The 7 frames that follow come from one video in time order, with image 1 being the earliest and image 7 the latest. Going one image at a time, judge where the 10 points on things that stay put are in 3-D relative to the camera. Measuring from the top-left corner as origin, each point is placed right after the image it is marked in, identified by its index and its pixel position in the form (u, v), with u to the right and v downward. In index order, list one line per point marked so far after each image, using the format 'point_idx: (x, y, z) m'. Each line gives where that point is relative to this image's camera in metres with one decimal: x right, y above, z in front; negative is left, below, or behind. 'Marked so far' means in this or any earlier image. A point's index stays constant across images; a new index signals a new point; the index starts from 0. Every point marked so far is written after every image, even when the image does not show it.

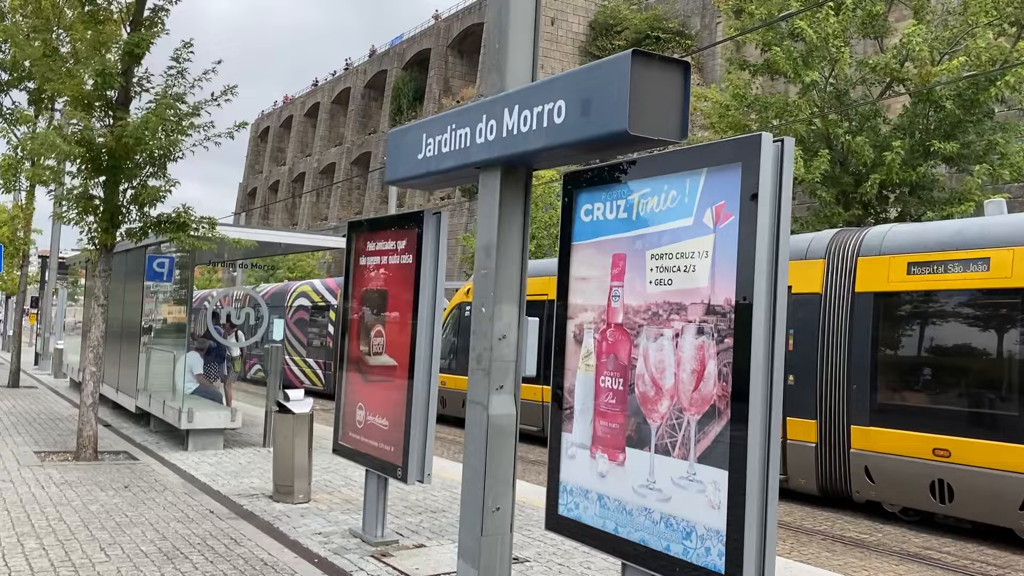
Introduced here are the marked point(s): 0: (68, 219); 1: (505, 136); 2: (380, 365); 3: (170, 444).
0: (-4.8, +0.7, +9.4) m
1: (0.0, +0.8, +4.8) m
2: (-1.0, -0.6, +6.3) m
3: (-4.2, -1.9, +10.7) m
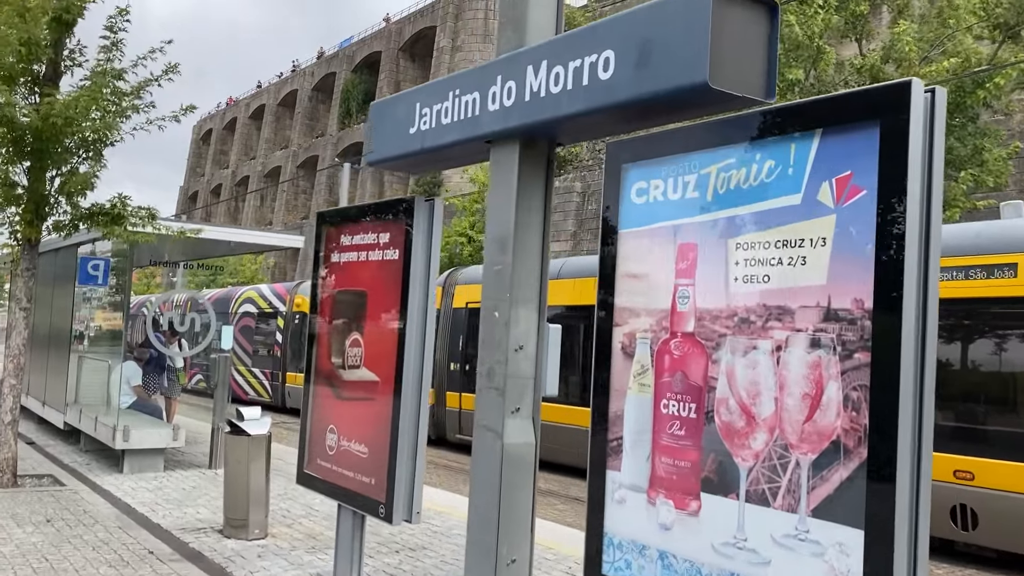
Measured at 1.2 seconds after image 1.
0: (-4.9, +0.7, +8.2) m
1: (+0.1, +0.8, +3.9) m
2: (-0.9, -0.6, +5.3) m
3: (-4.4, -1.9, +9.5) m
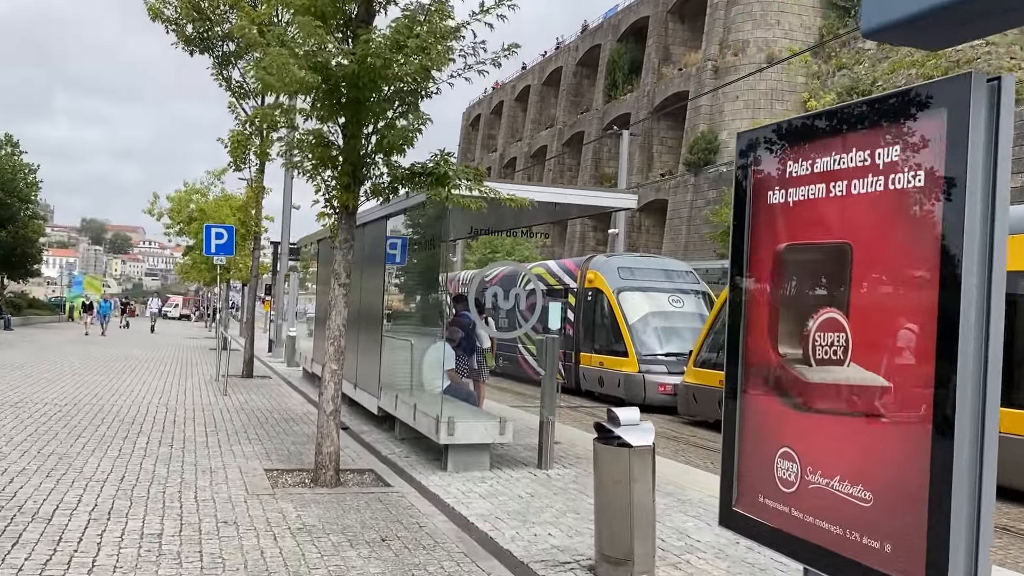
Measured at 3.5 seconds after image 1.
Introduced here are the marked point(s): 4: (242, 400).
0: (-1.8, +0.9, +7.3) m
1: (+1.8, +1.0, +1.7) m
2: (+1.3, -0.4, +3.4) m
3: (-0.9, -1.7, +8.4) m
4: (-4.0, -1.7, +13.1) m
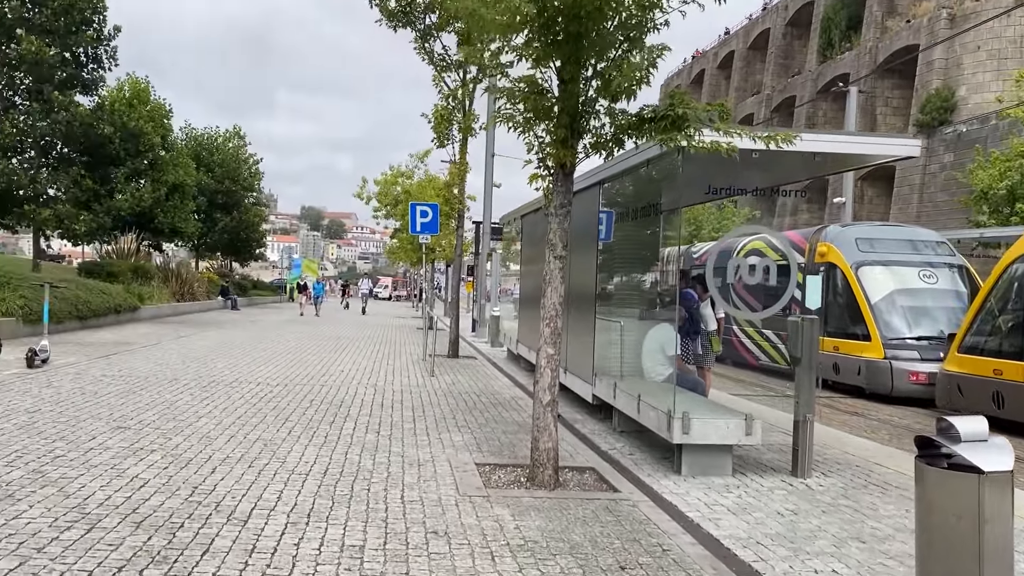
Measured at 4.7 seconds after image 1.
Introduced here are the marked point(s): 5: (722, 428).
0: (0.0, +1.1, +6.3) m
1: (+2.2, +1.1, +0.1) m
2: (+2.1, -0.2, +1.9) m
3: (+1.2, -1.4, +7.3) m
4: (-0.9, -1.3, +12.5) m
5: (+1.6, -1.1, +6.8) m
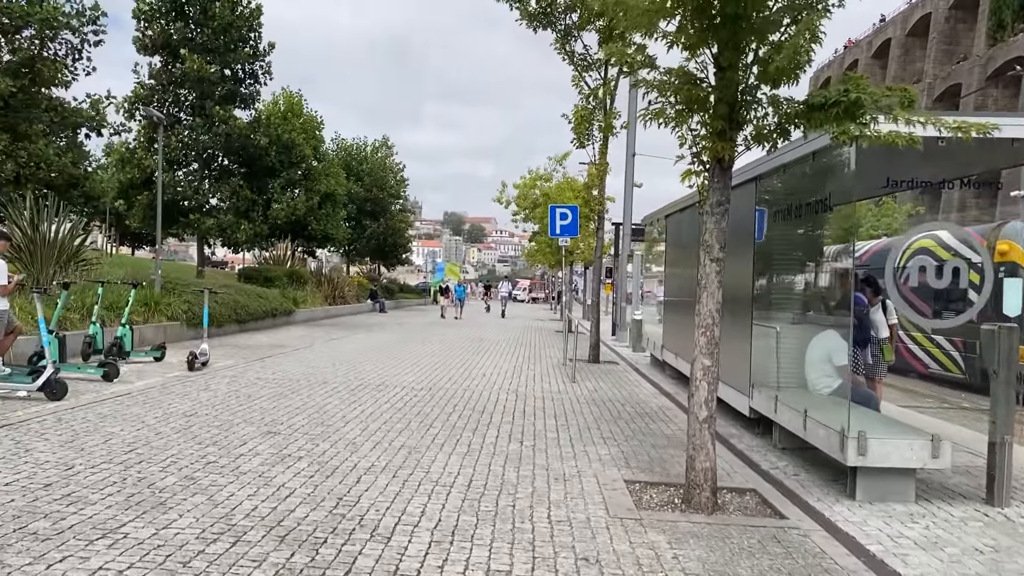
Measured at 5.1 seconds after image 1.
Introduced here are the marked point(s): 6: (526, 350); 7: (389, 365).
0: (+1.0, +1.1, +5.9) m
1: (+2.2, +1.1, -0.6) m
2: (+2.4, -0.3, +1.2) m
3: (+2.3, -1.5, +6.7) m
4: (+1.1, -1.4, +12.1) m
5: (+2.7, -1.1, +6.1) m
6: (+0.3, -1.3, +18.6) m
7: (-1.9, -1.2, +13.8) m
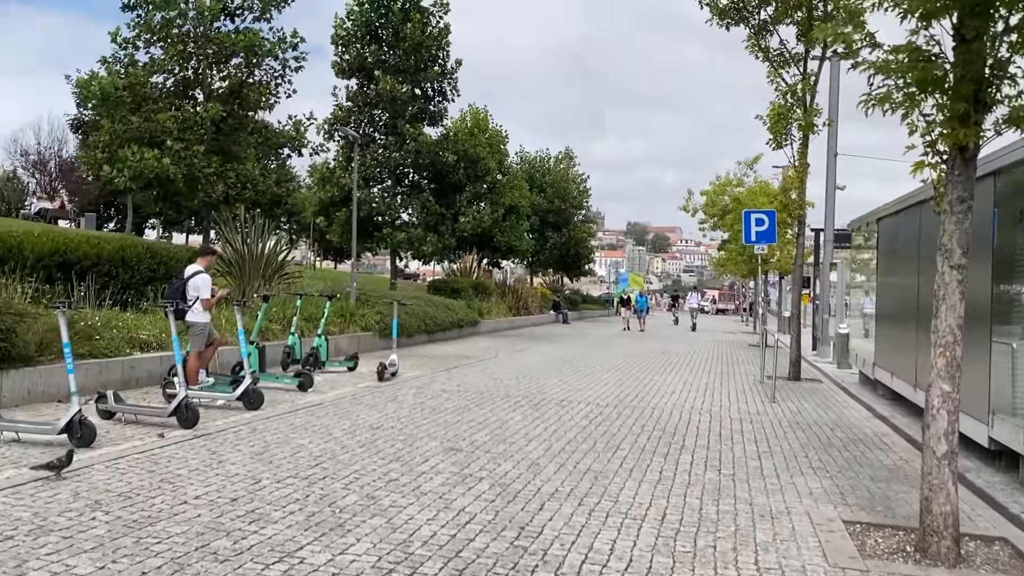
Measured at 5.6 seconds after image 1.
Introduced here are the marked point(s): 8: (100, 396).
0: (+2.2, +1.0, +5.1) m
1: (+2.0, +1.1, -1.5) m
2: (+2.6, -0.3, +0.2) m
3: (+3.6, -1.5, +5.5) m
4: (+3.6, -1.5, +11.1) m
5: (+3.9, -1.2, +4.9) m
6: (+4.1, -1.5, +17.6) m
7: (+0.9, -1.4, +13.4) m
8: (-3.6, -0.9, +7.6) m
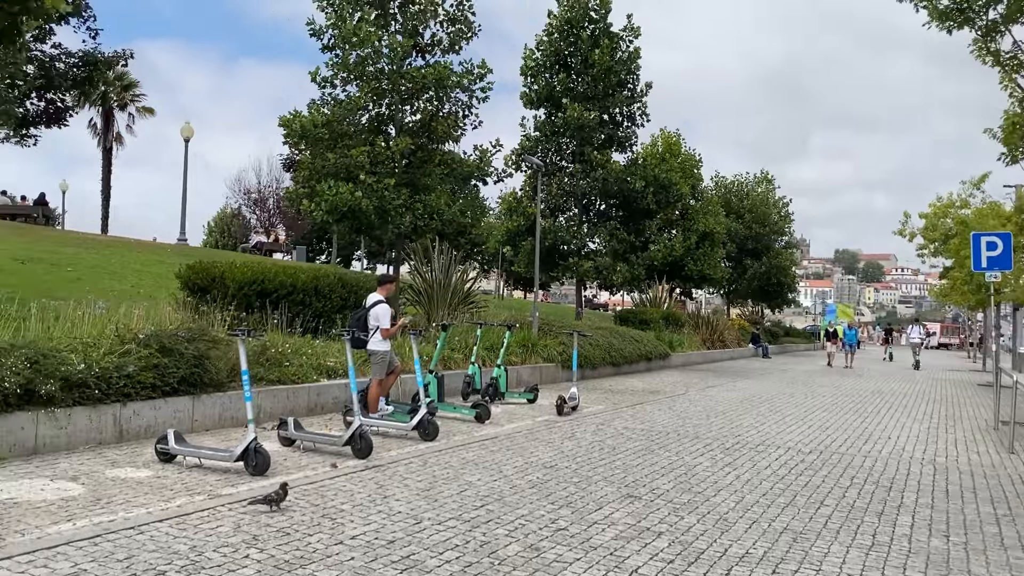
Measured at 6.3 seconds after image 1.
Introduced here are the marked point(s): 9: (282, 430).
0: (+3.1, +0.9, +4.0) m
1: (+1.5, +1.2, -2.4) m
2: (+2.4, -0.3, -0.9) m
3: (+4.6, -1.7, +4.1) m
4: (+5.7, -1.9, +9.5) m
5: (+4.6, -1.3, +3.4) m
6: (+7.7, -2.1, +15.7) m
7: (+3.6, -1.8, +12.3) m
8: (-2.0, -1.2, +7.7) m
9: (-2.0, -1.2, +7.6) m
